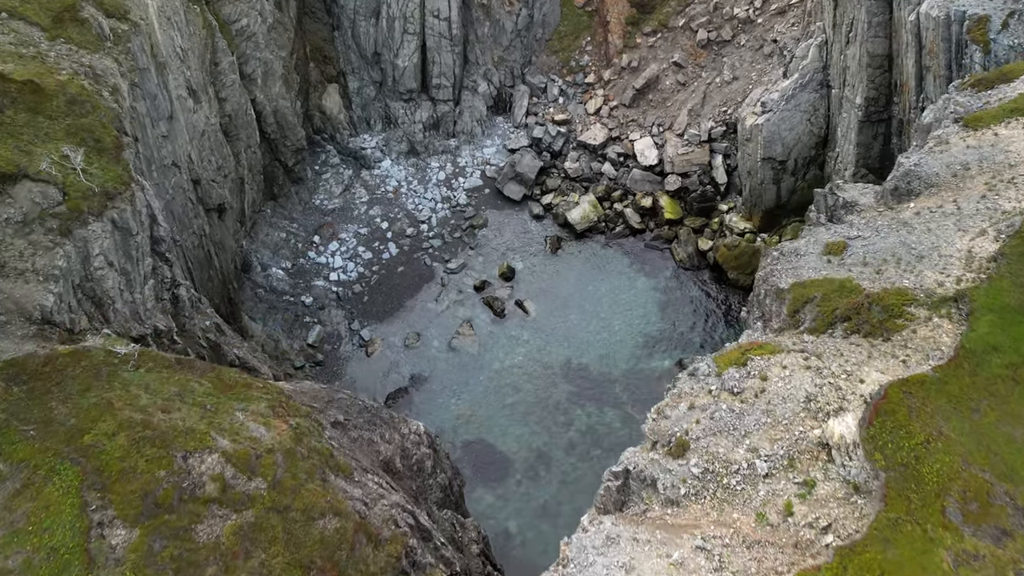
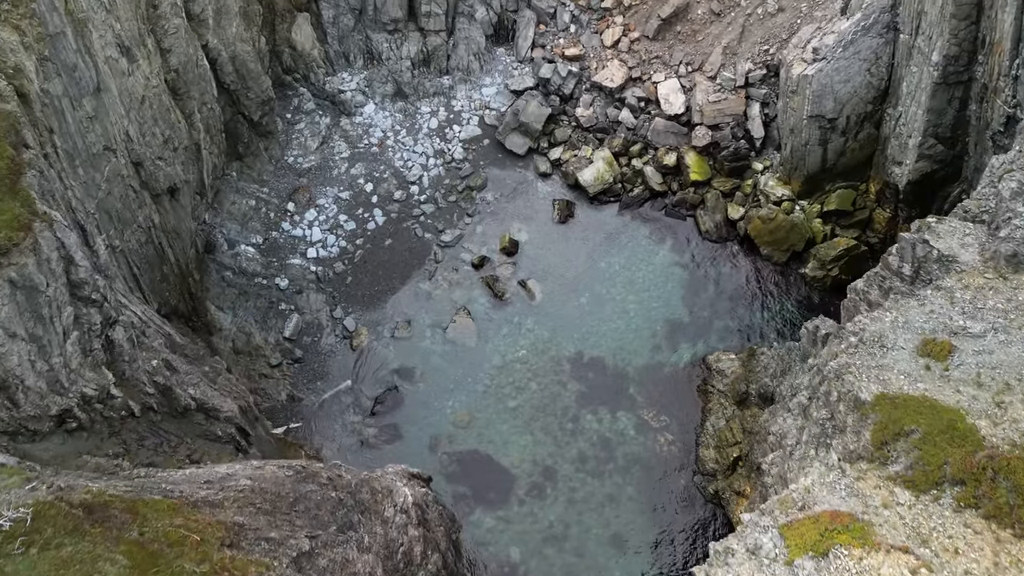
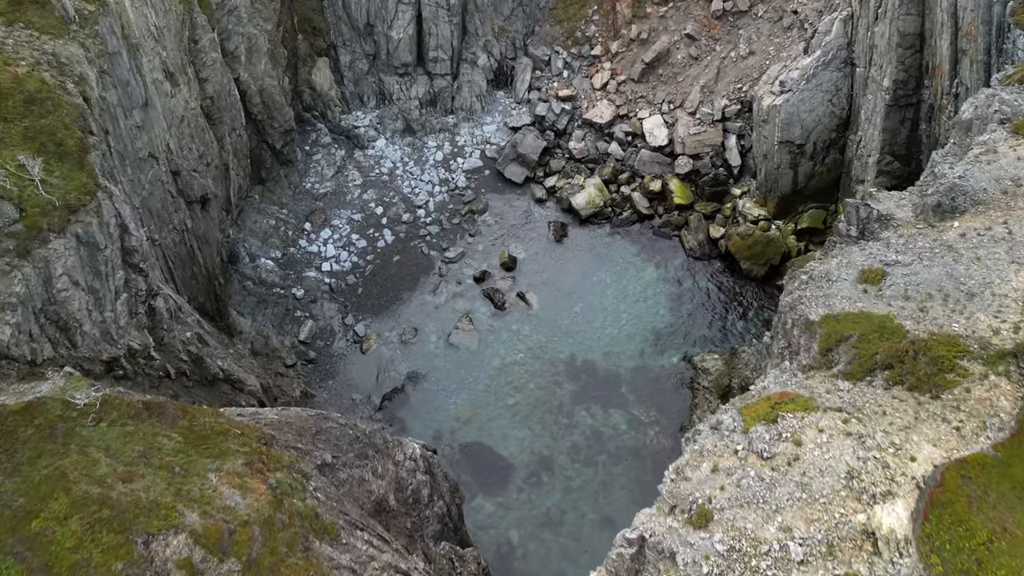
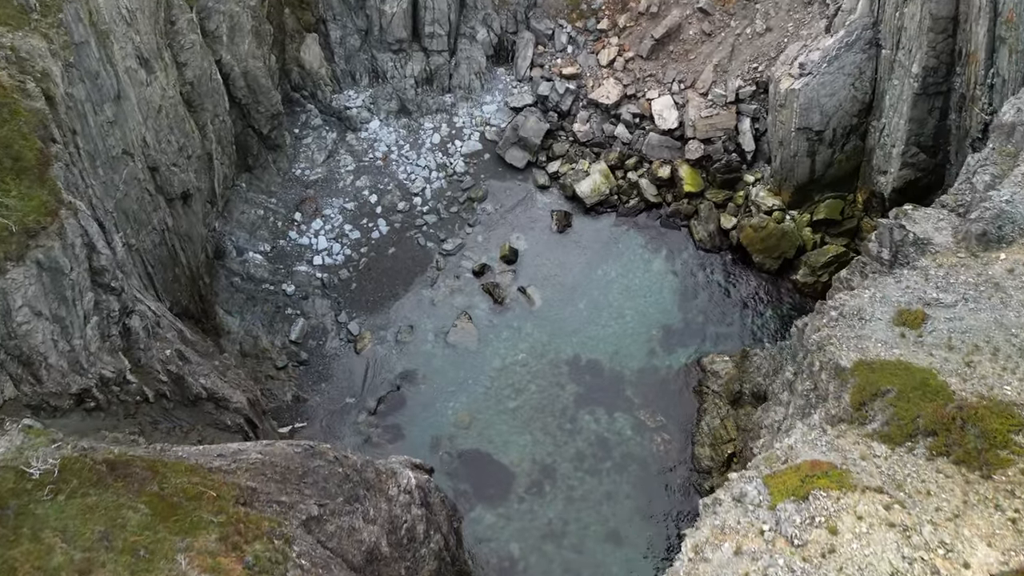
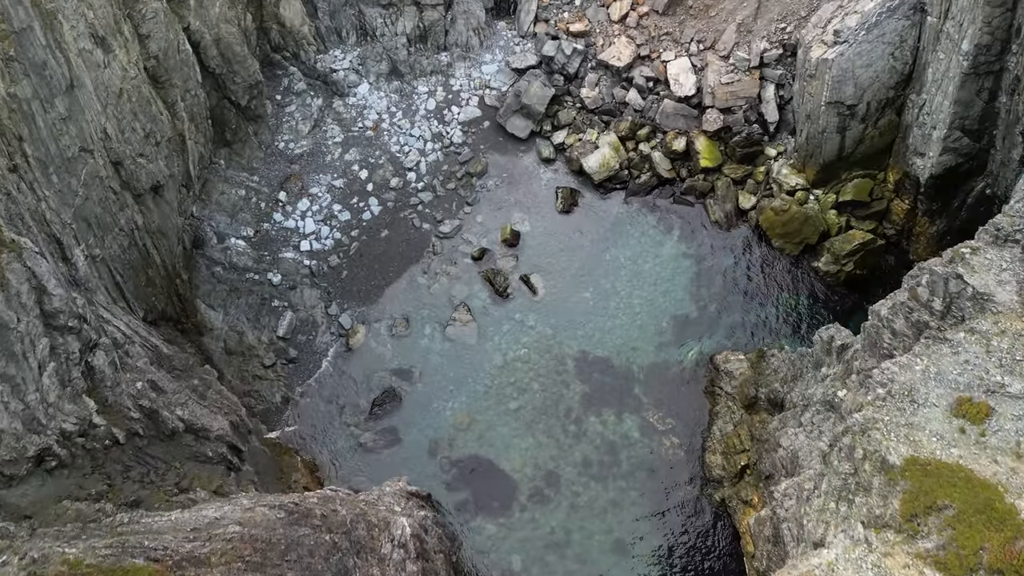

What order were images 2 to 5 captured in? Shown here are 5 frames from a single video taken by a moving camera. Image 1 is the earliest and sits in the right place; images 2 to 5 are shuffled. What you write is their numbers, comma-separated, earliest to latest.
3, 4, 2, 5
